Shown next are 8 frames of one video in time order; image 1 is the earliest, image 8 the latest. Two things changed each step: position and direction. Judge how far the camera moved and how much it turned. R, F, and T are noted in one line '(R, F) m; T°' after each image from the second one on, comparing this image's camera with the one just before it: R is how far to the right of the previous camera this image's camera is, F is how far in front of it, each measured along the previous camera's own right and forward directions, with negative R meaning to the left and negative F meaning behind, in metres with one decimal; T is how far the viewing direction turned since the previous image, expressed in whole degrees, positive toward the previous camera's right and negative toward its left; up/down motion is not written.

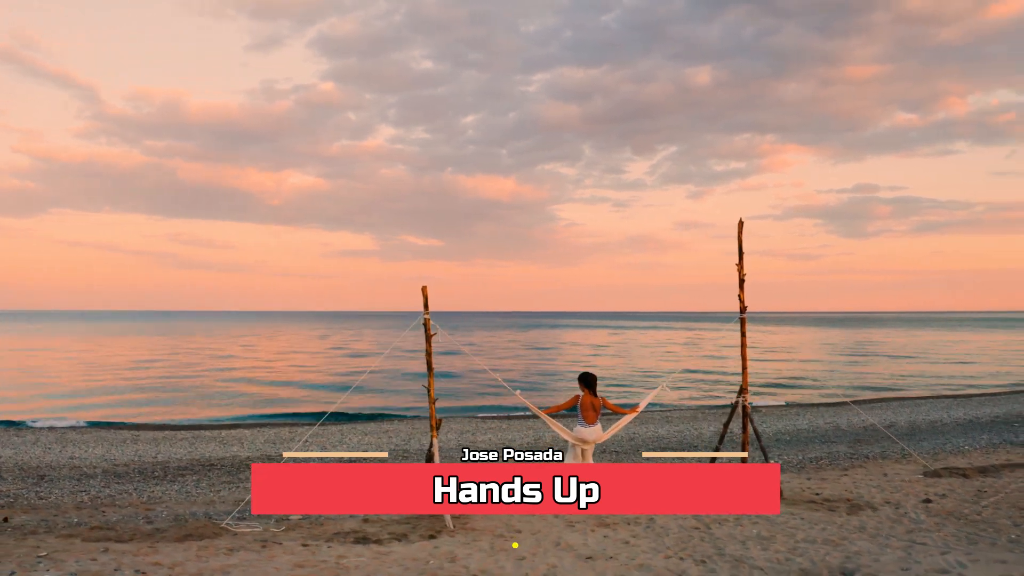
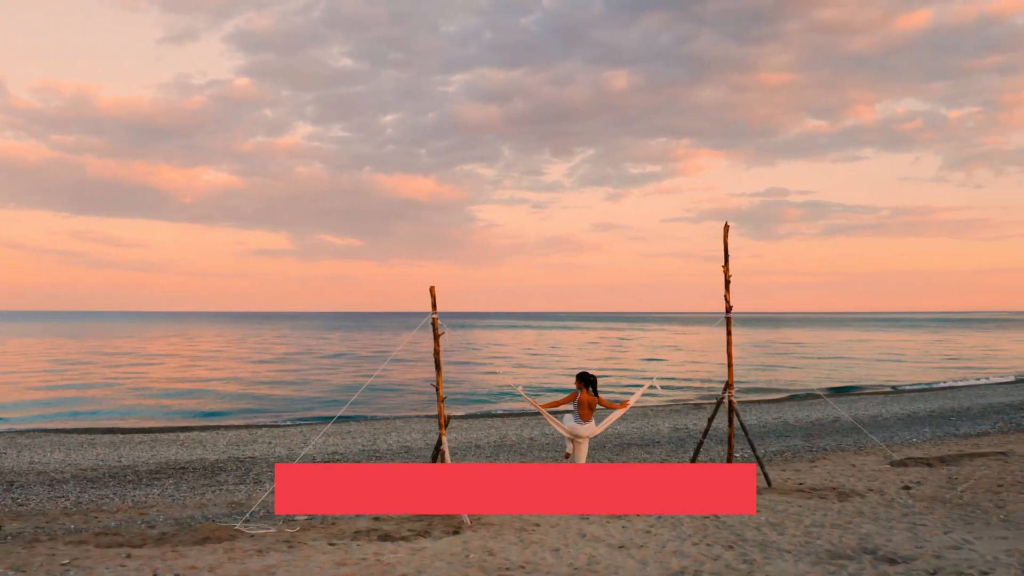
(-0.9, -0.1) m; +5°
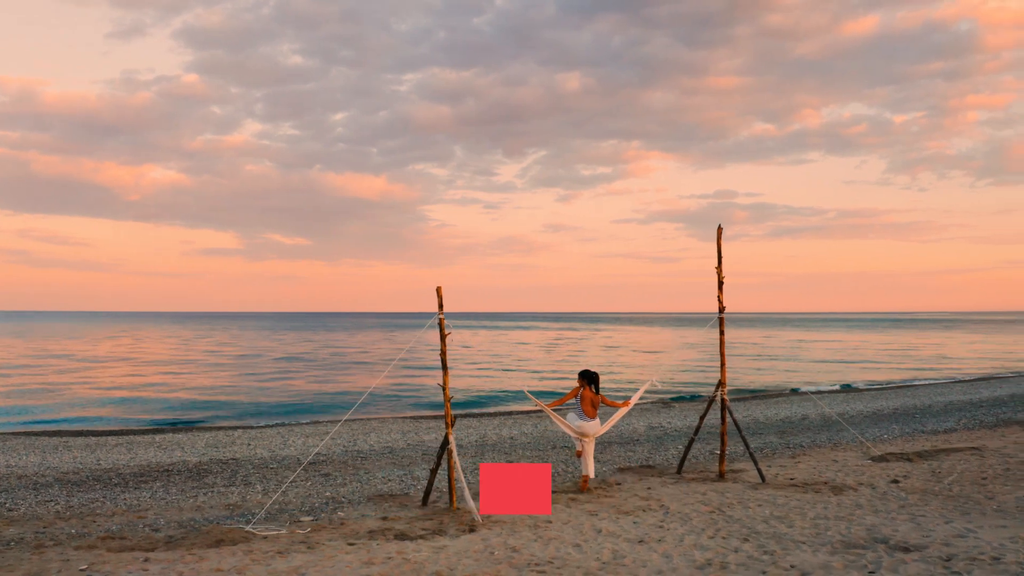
(-0.5, -0.1) m; +3°
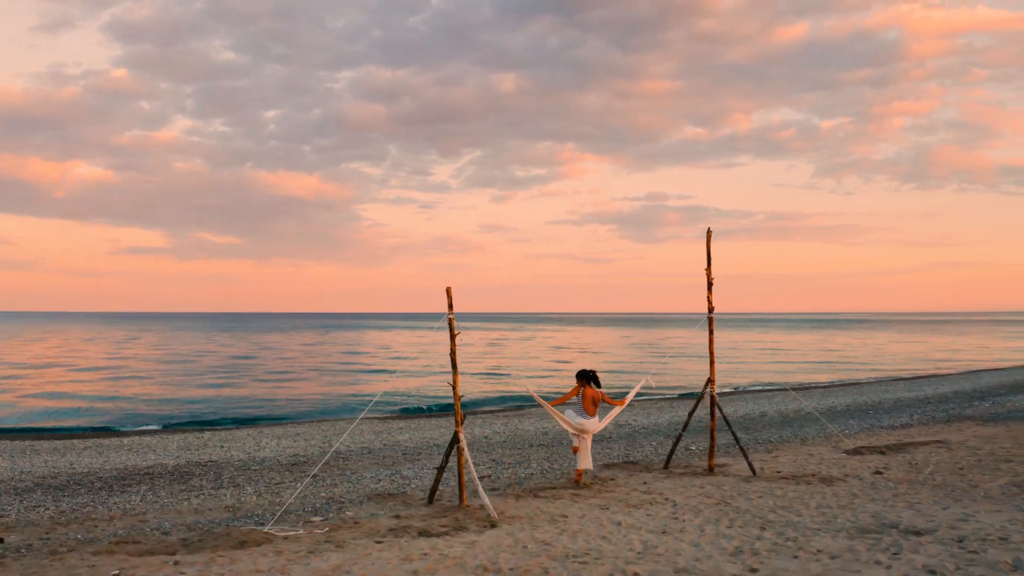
(-0.7, -0.1) m; +4°
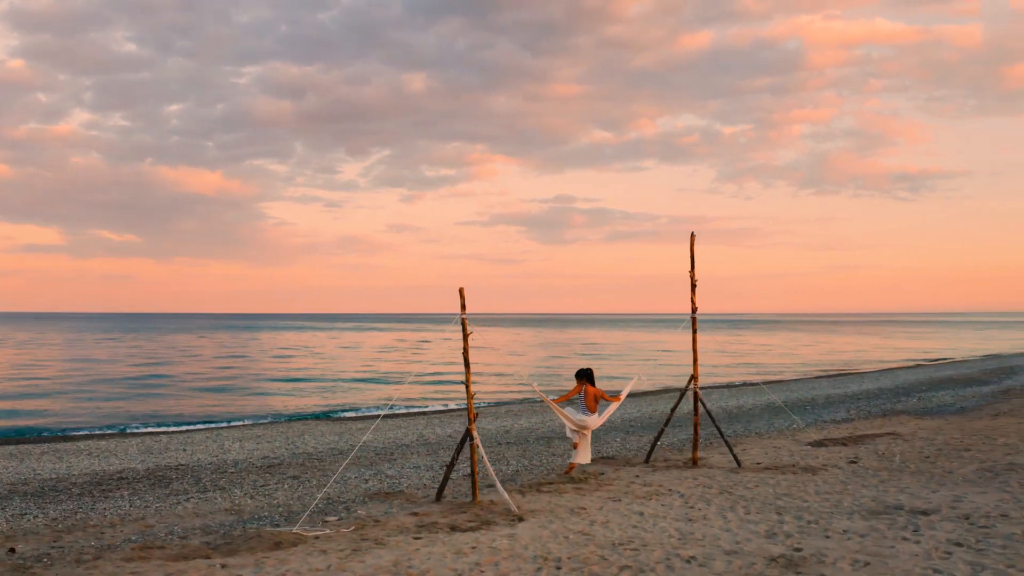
(-1.0, -0.1) m; +5°
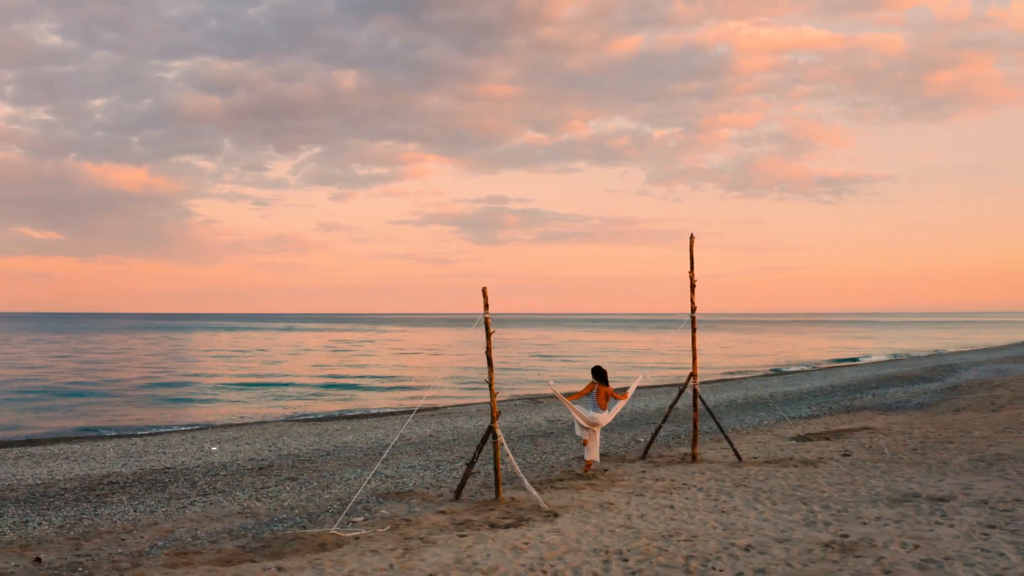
(-0.9, -0.1) m; +4°
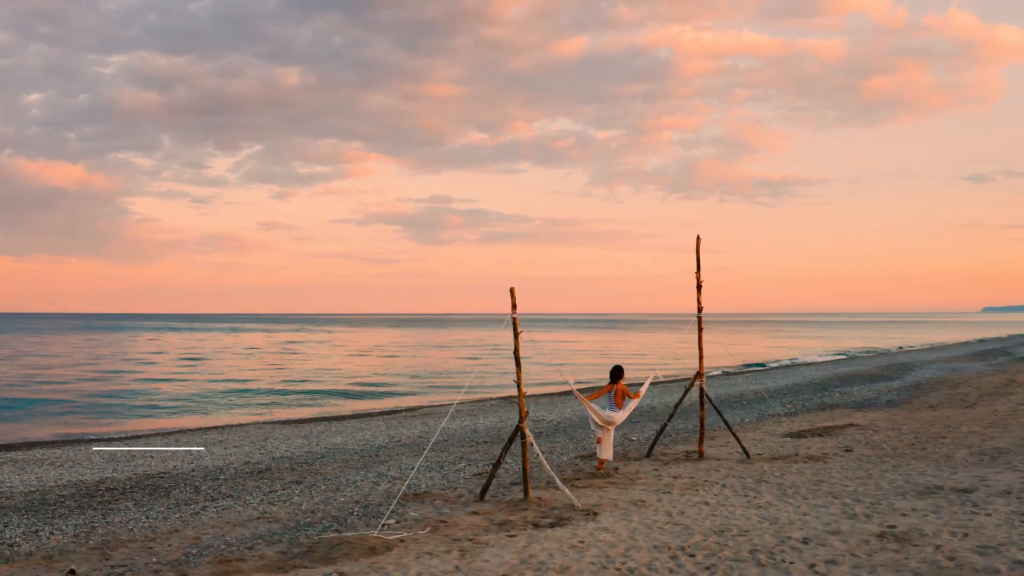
(-0.9, 0.0) m; +3°
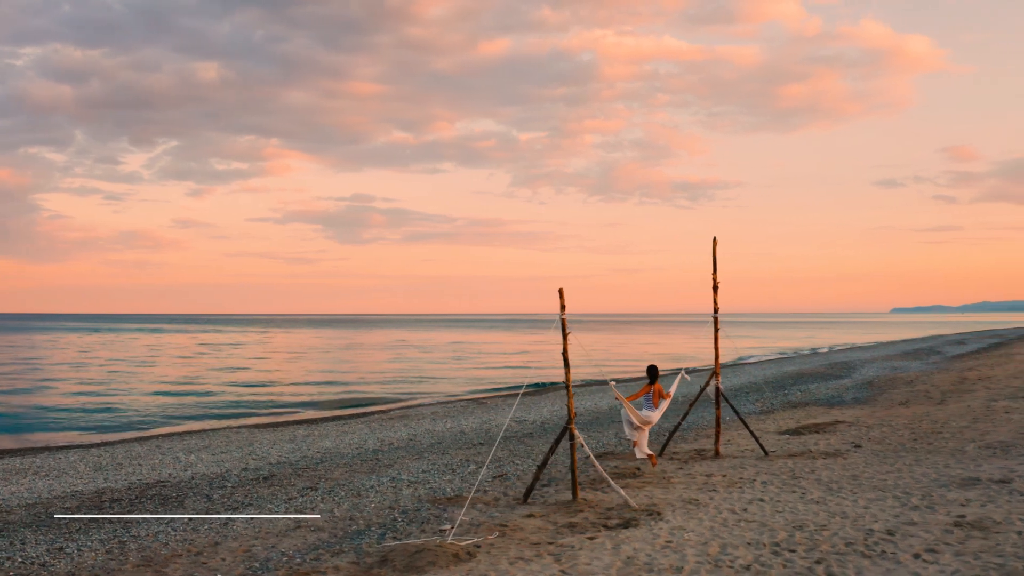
(-1.4, 0.0) m; +4°
